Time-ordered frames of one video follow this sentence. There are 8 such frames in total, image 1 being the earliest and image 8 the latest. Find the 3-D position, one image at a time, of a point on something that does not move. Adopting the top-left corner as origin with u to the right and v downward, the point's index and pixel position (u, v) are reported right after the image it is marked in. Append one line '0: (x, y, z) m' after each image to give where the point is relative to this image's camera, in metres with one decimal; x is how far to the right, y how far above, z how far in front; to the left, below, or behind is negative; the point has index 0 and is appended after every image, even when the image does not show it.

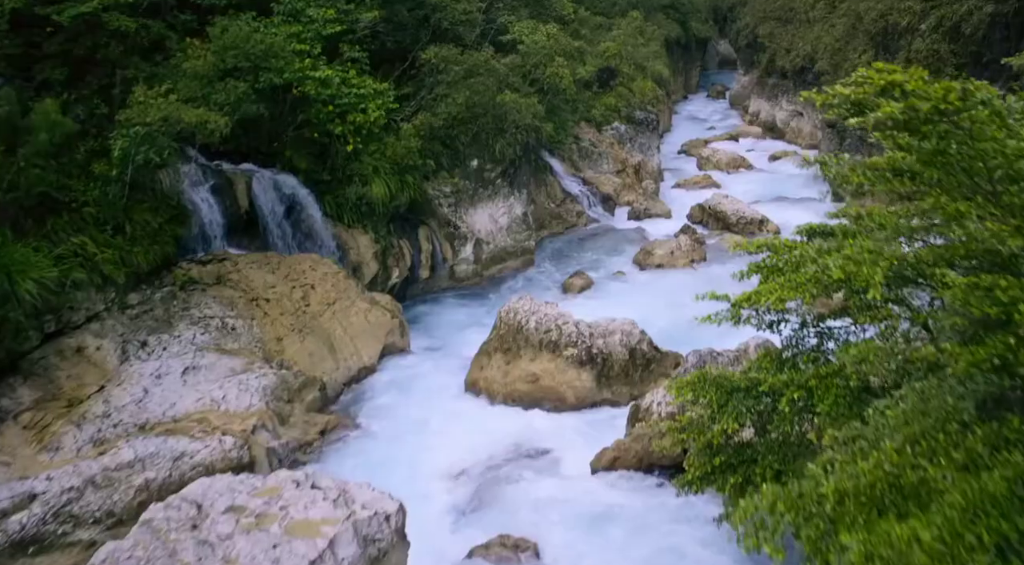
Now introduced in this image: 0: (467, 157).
0: (-1.0, +2.8, +17.9) m
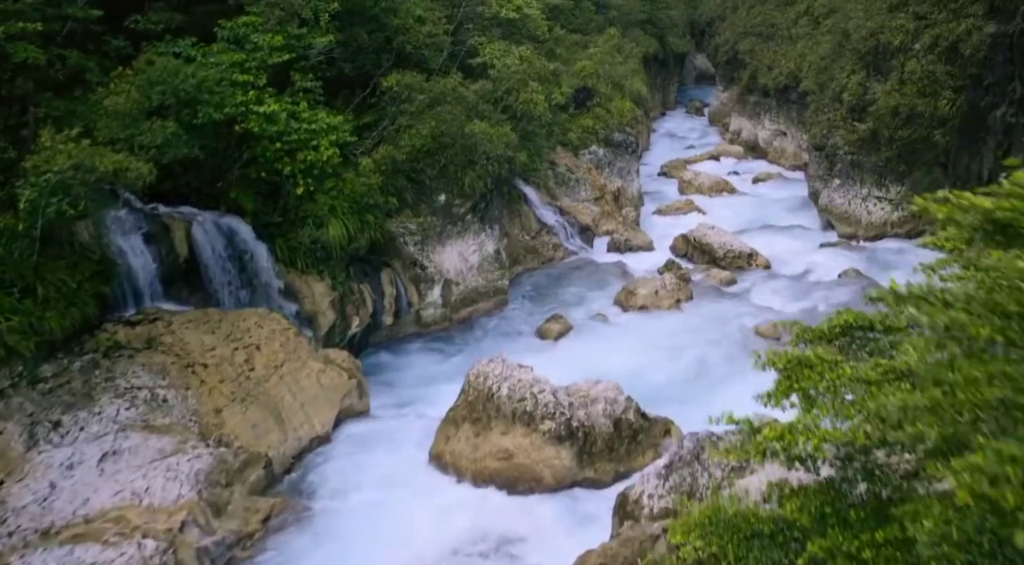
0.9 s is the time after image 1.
0: (-1.6, +1.9, +16.4) m
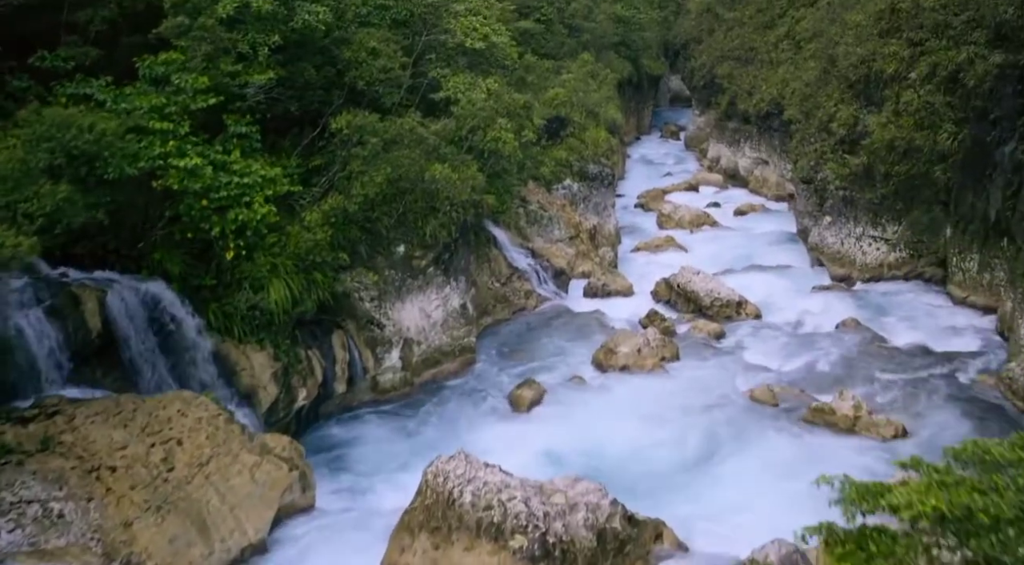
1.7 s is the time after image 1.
0: (-2.2, +0.7, +14.7) m
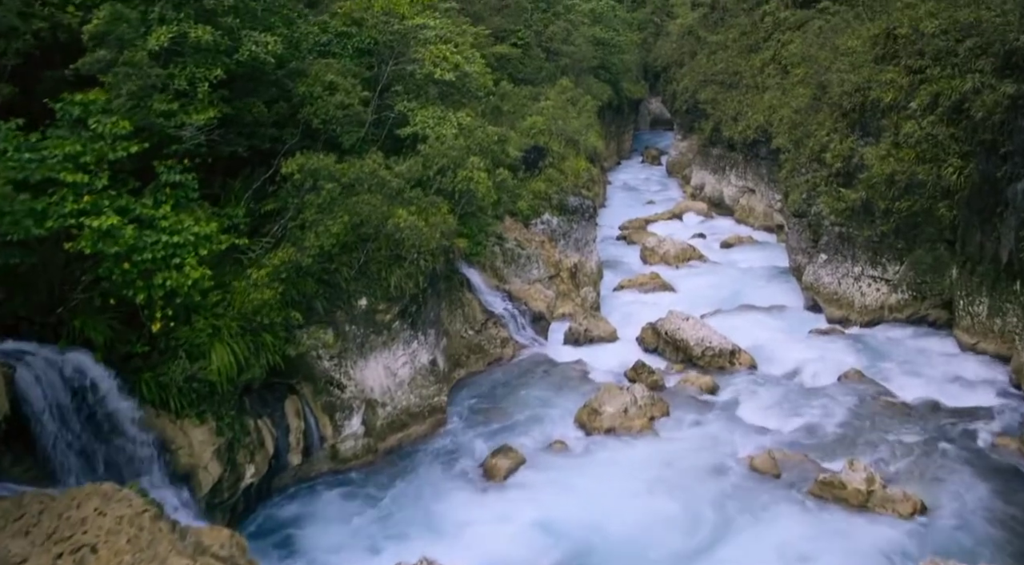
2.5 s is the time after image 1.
0: (-2.7, -0.2, +13.3) m
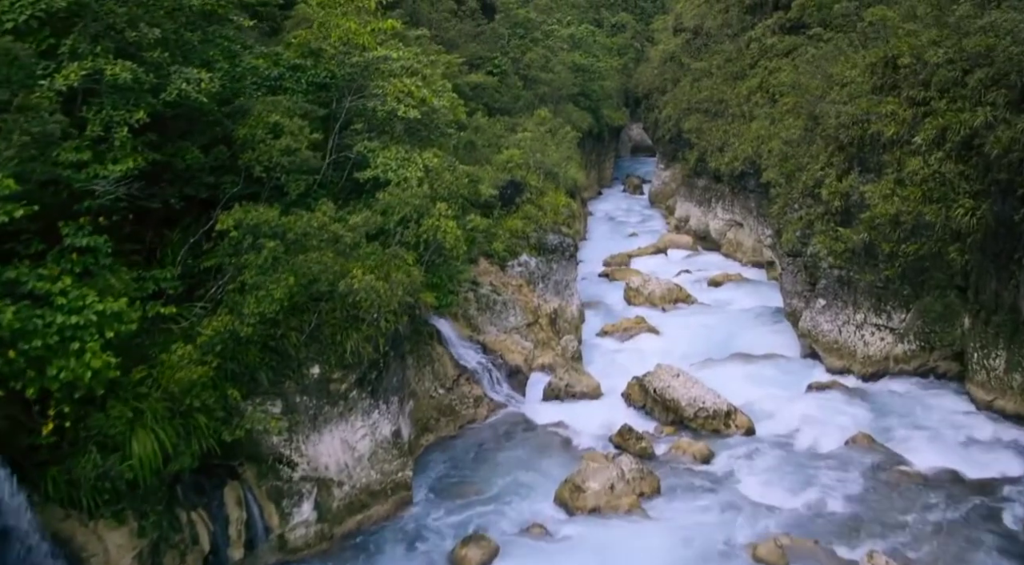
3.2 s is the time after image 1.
0: (-3.1, -1.2, +11.7) m
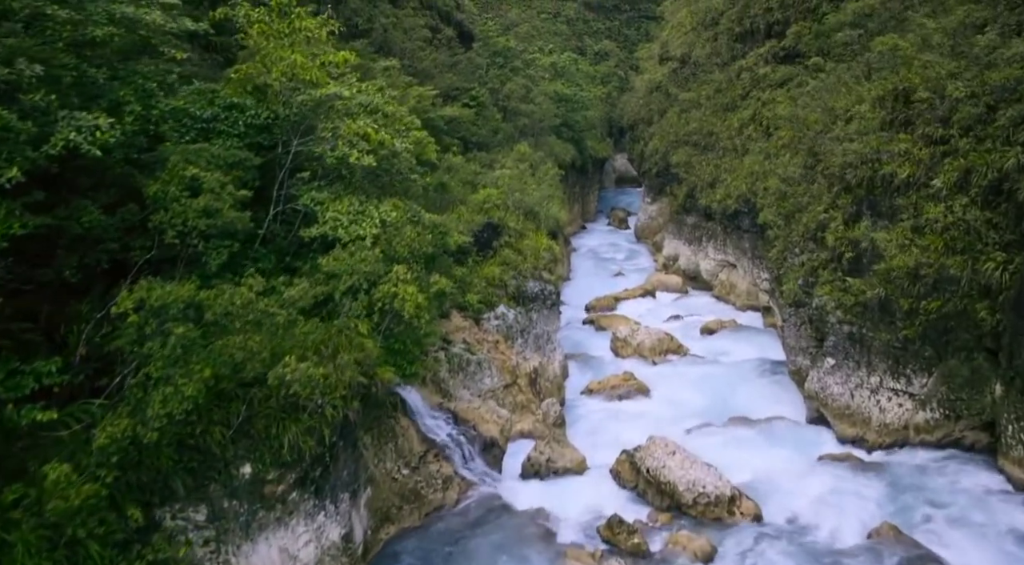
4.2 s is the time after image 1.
0: (-3.5, -2.3, +9.7) m
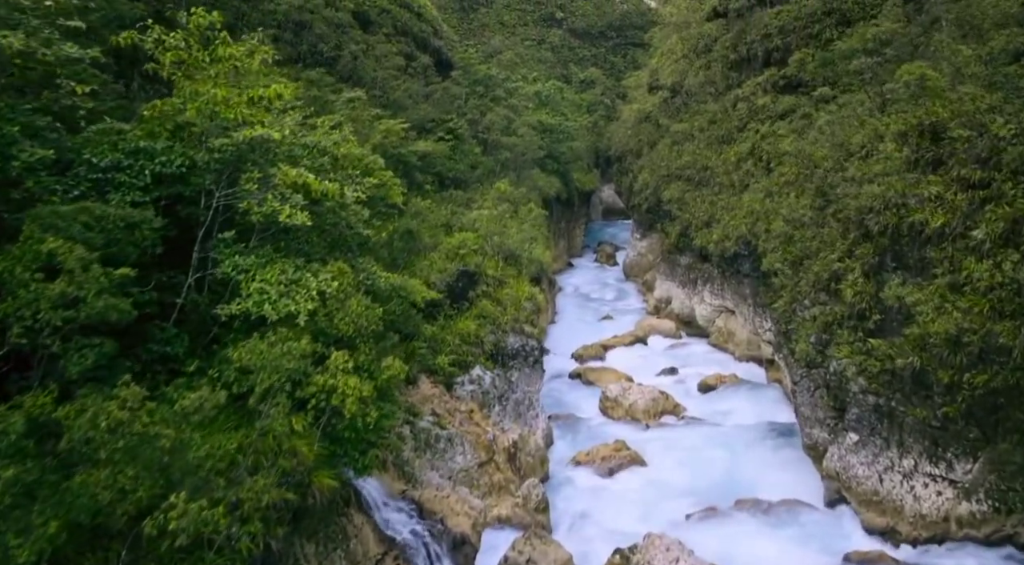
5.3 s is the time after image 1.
0: (-3.8, -3.2, +7.5) m
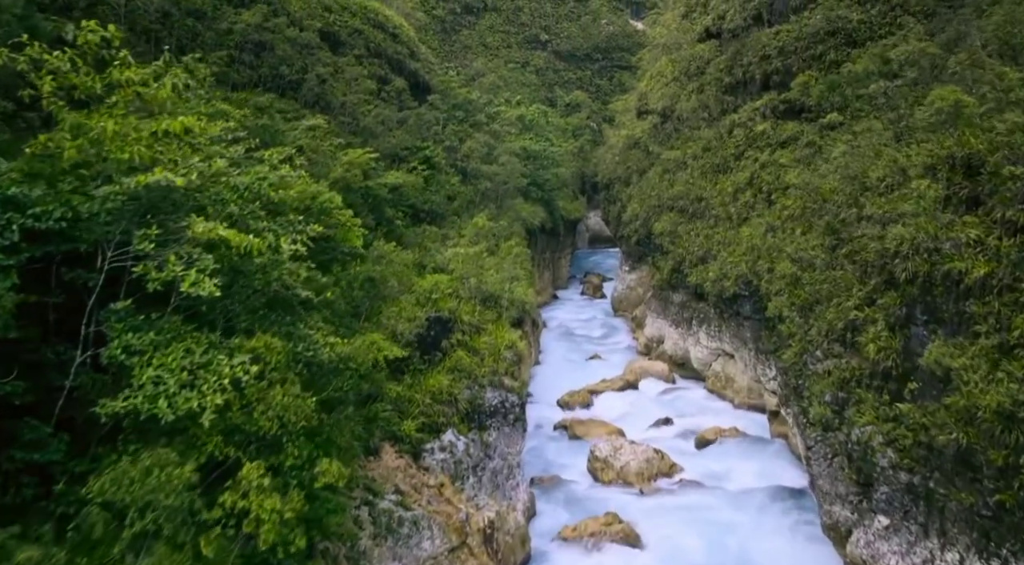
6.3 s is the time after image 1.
0: (-4.1, -4.0, +5.4) m
